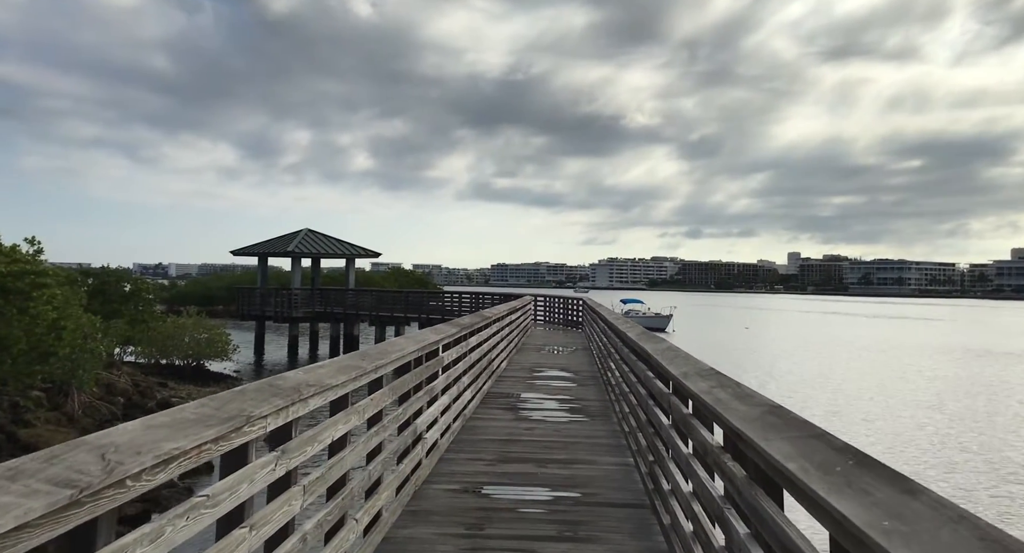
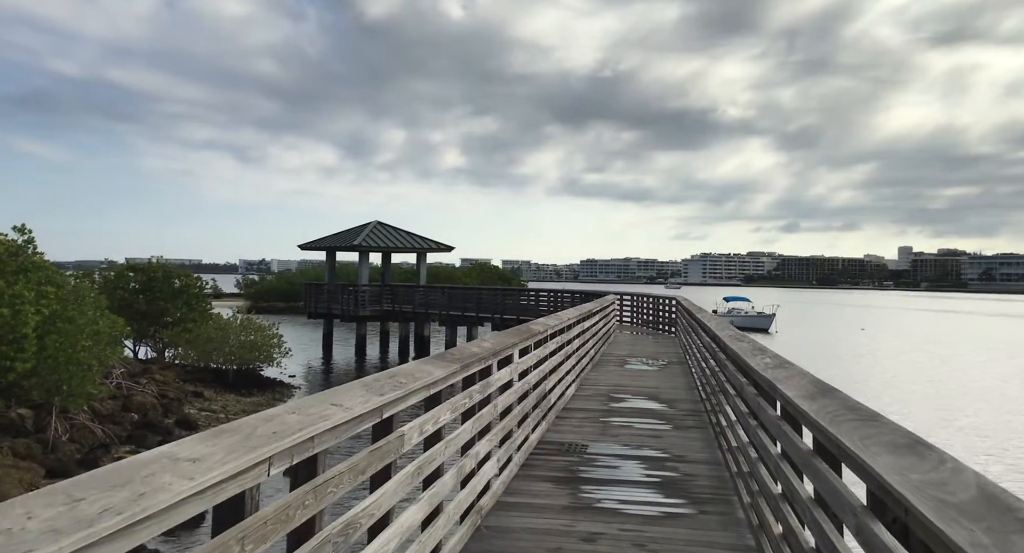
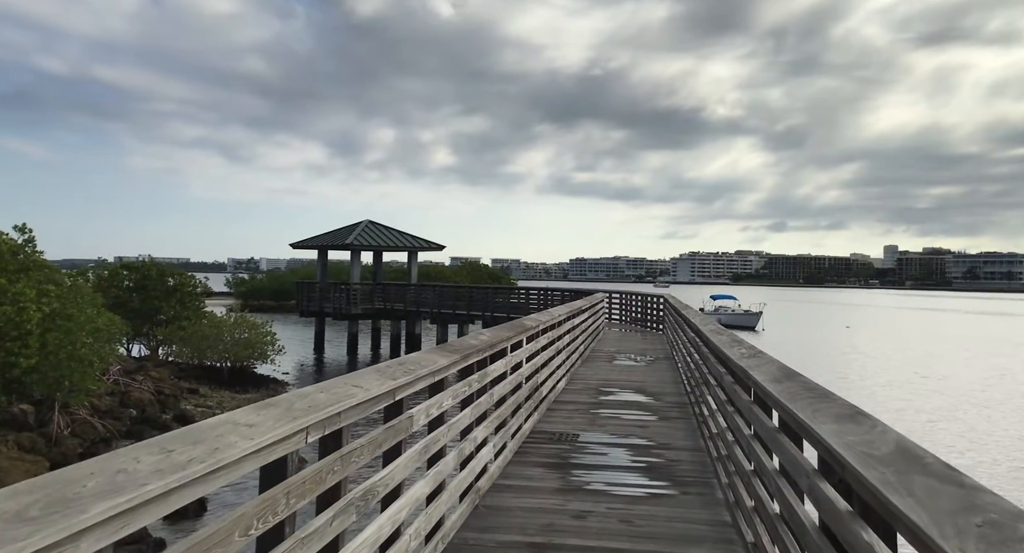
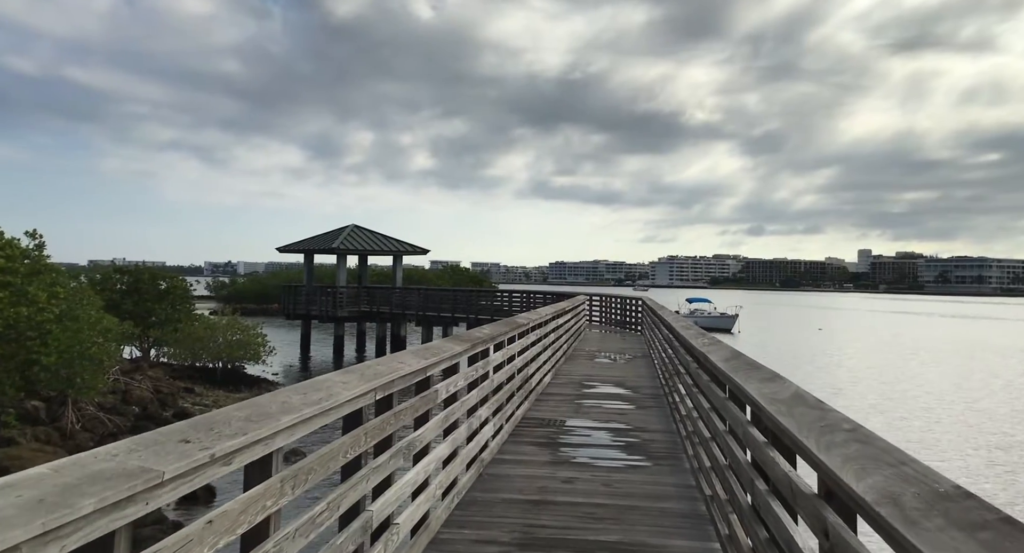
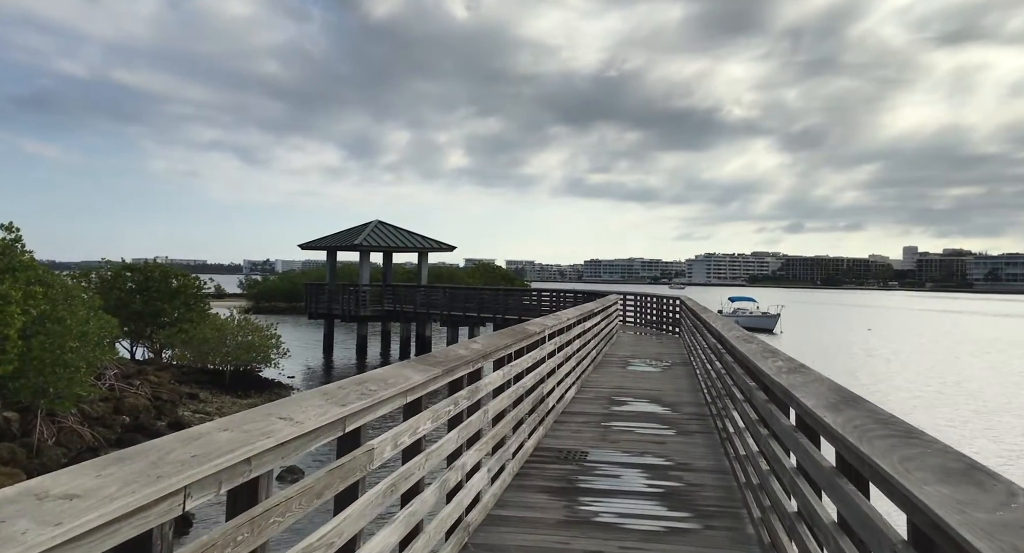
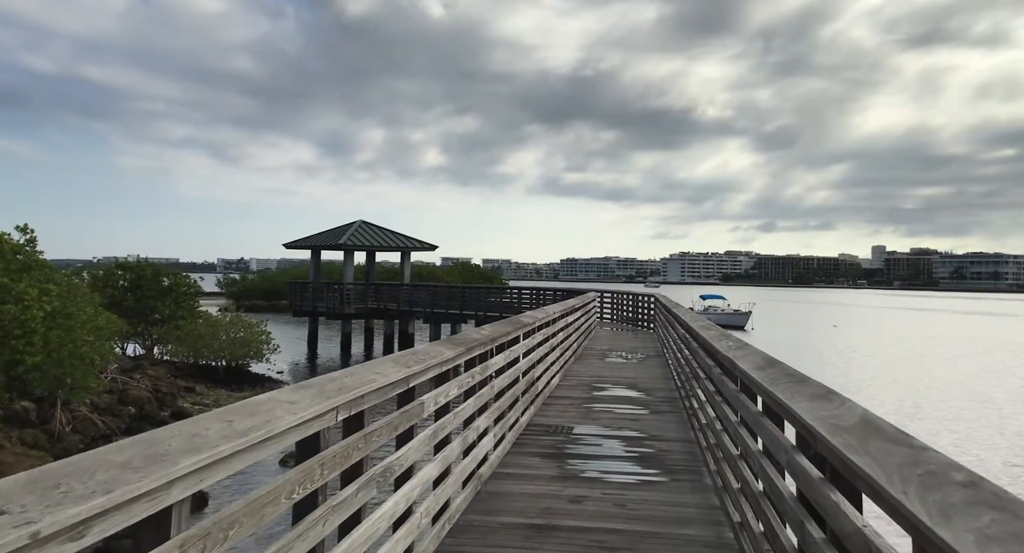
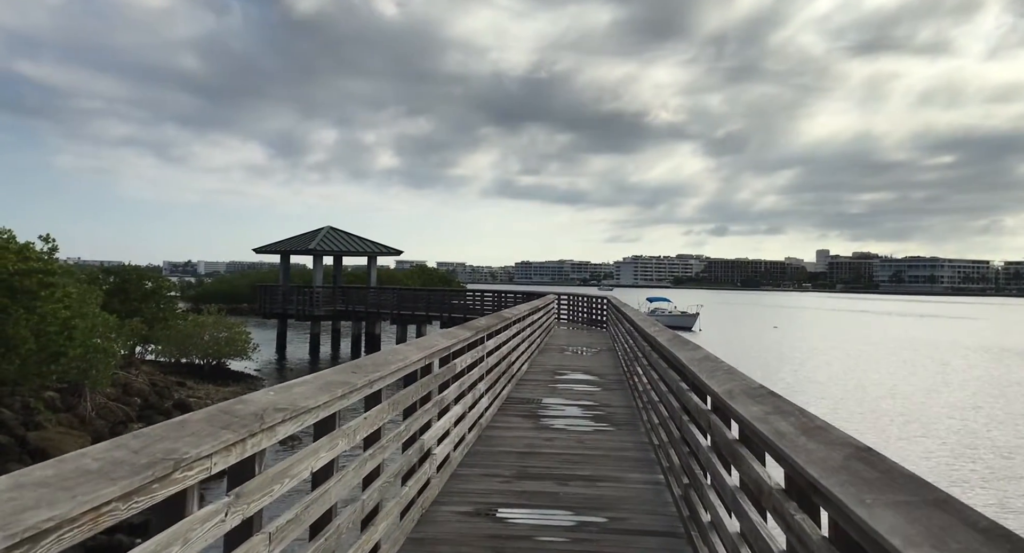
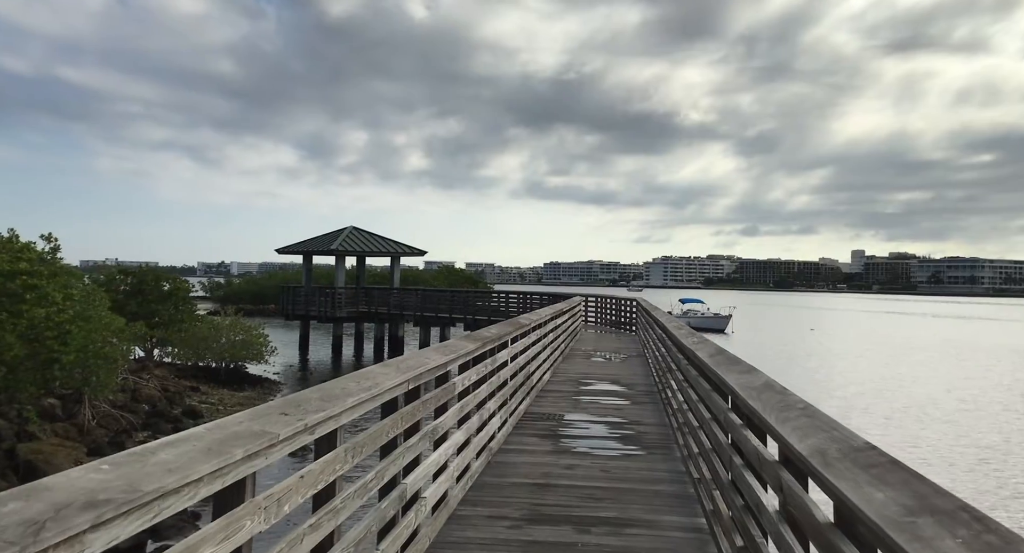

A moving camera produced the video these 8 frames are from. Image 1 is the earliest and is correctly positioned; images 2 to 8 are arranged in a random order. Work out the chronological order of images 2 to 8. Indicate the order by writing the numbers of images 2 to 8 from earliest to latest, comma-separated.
7, 8, 4, 6, 3, 2, 5
